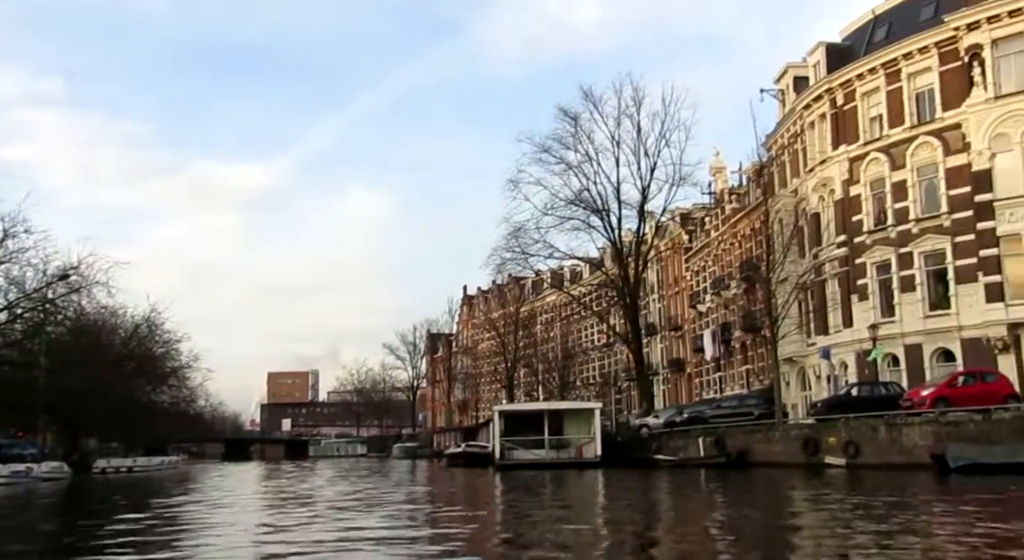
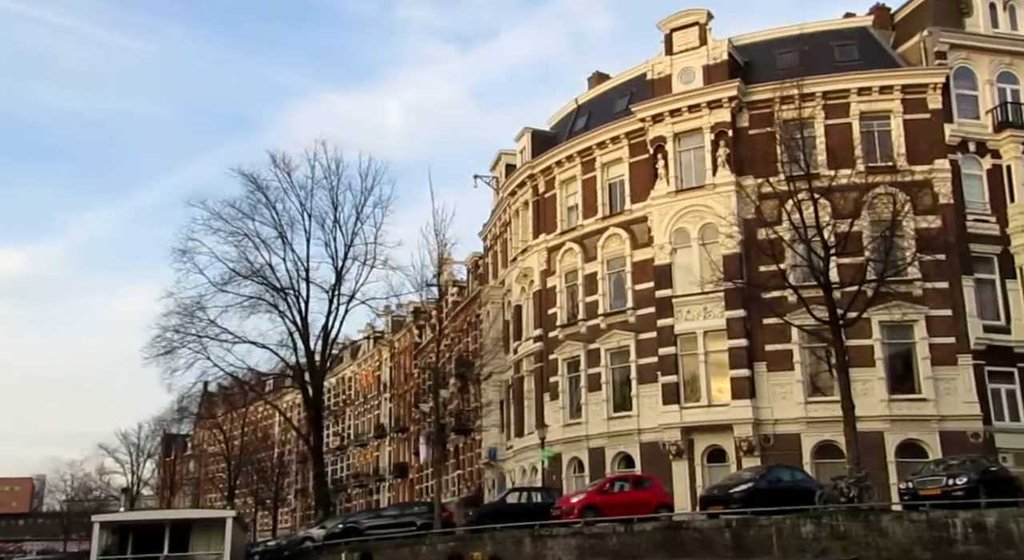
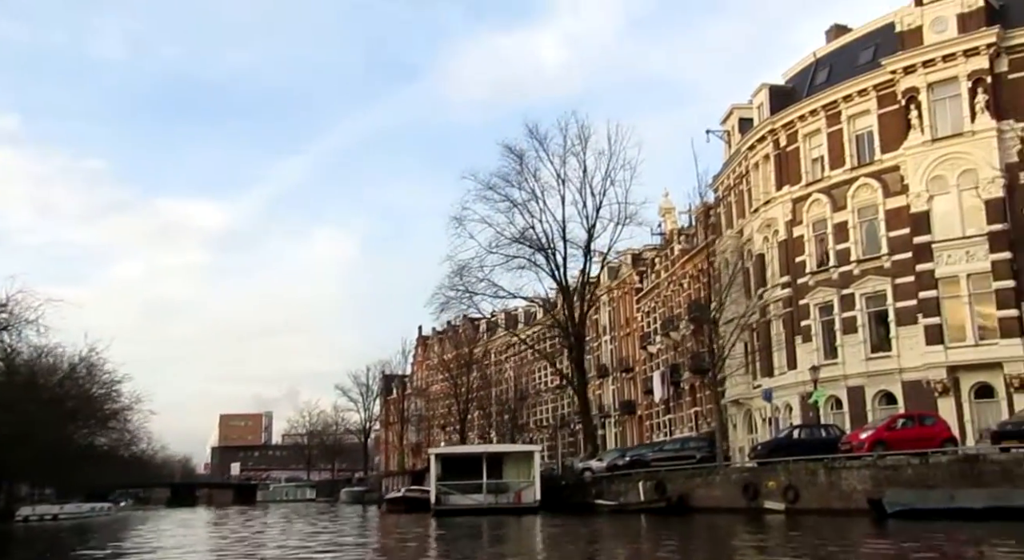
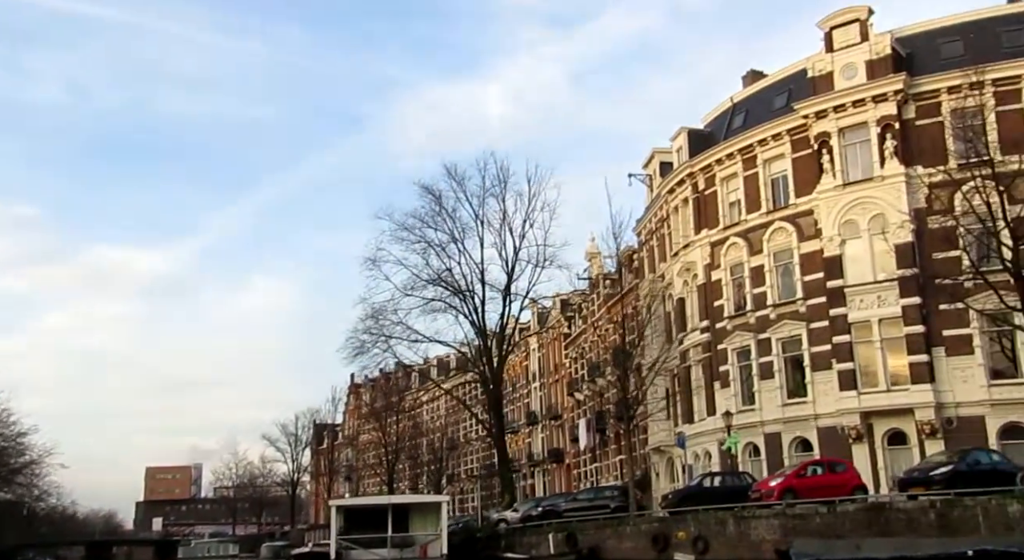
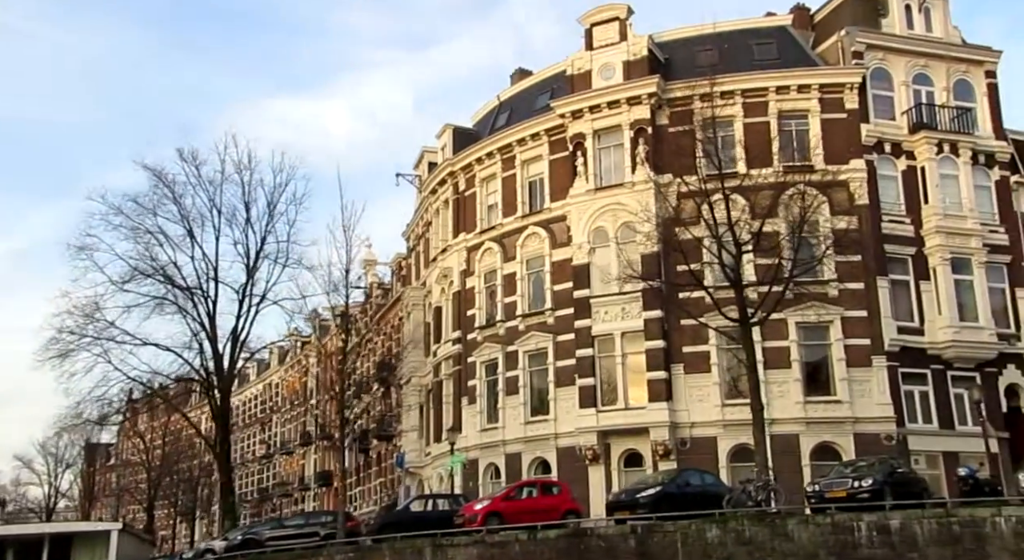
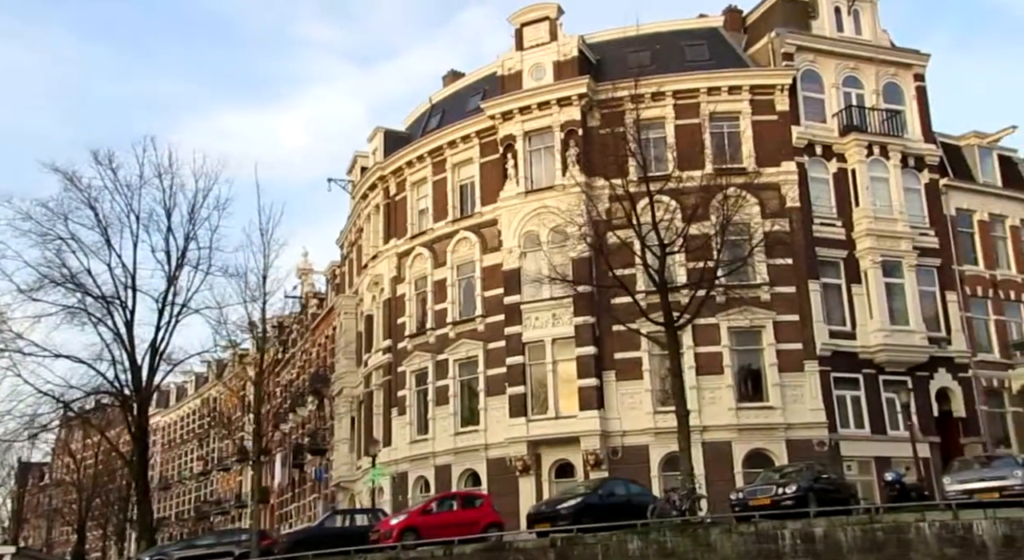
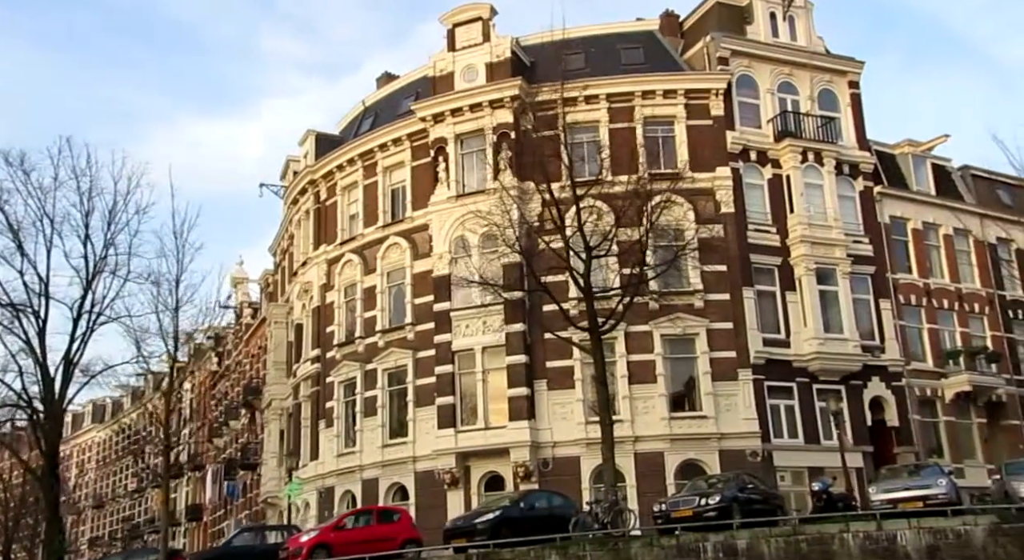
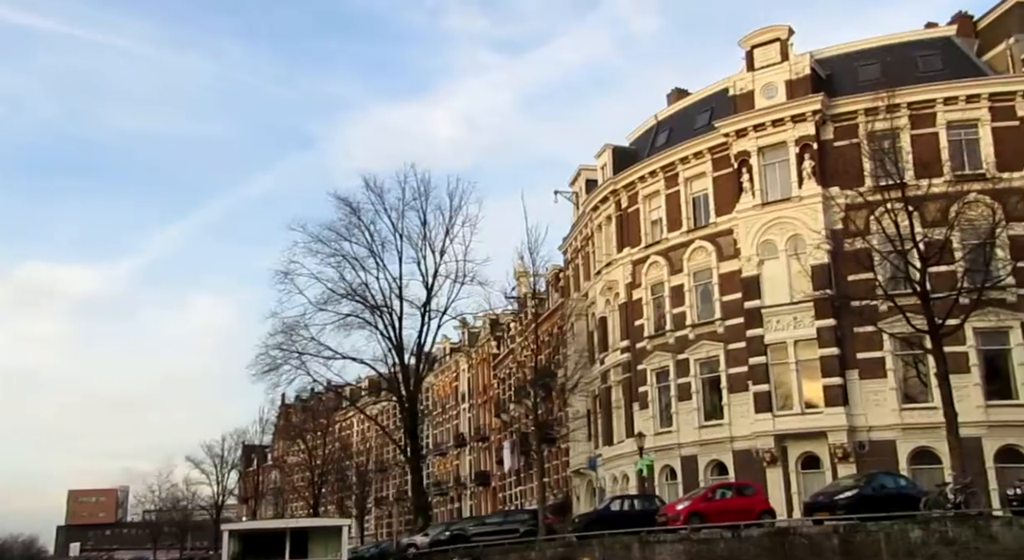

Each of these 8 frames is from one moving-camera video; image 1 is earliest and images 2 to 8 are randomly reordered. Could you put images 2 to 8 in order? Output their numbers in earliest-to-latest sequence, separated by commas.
3, 4, 8, 2, 5, 6, 7
